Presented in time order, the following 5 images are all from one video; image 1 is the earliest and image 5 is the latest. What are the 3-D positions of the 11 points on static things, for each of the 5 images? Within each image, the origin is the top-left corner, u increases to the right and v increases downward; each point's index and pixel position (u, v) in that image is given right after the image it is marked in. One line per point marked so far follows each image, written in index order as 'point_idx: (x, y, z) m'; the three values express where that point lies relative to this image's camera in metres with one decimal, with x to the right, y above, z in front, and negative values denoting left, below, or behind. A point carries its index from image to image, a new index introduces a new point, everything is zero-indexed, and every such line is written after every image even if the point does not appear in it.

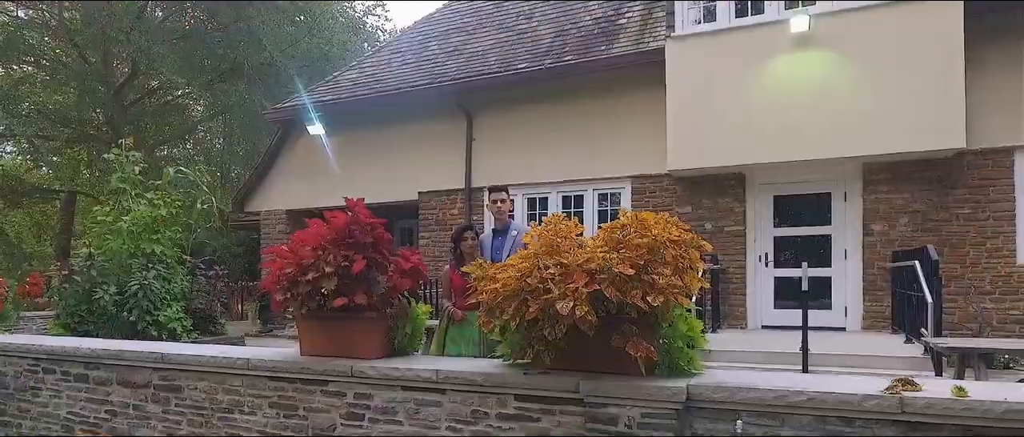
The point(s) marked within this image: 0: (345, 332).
0: (-0.9, -0.6, +3.7) m
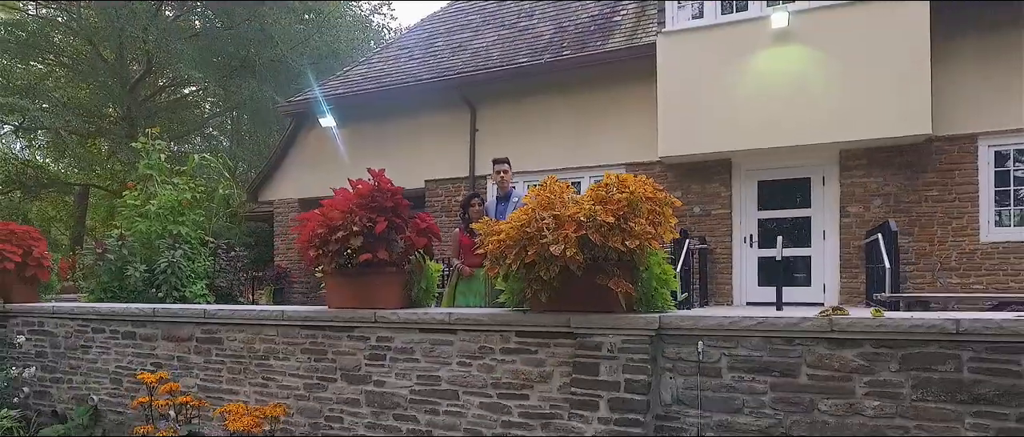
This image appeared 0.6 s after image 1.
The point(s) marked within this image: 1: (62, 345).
0: (-0.9, -0.4, +4.2) m
1: (-3.8, -1.1, +5.7) m
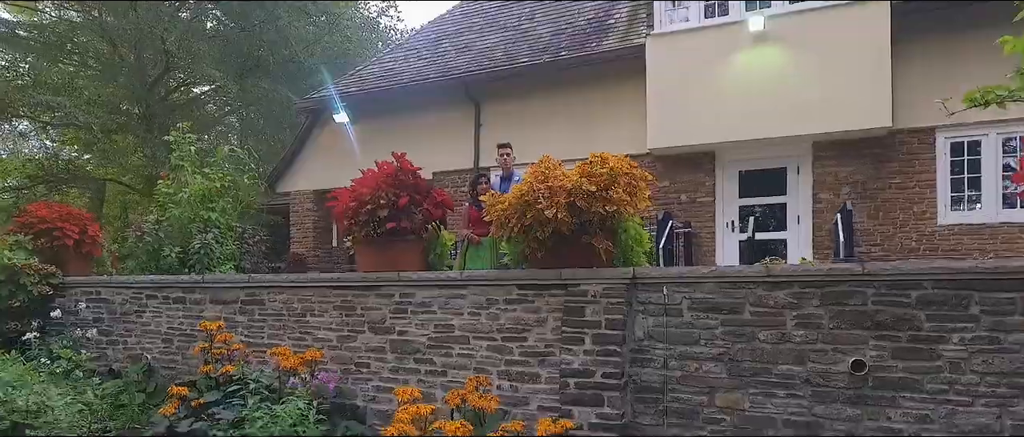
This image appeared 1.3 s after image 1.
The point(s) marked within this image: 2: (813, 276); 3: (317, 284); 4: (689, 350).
0: (-0.9, -0.2, +5.0) m
1: (-3.7, -0.9, +6.5) m
2: (+1.6, -0.3, +3.6) m
3: (-1.5, -0.5, +5.3) m
4: (+1.0, -0.8, +4.0) m
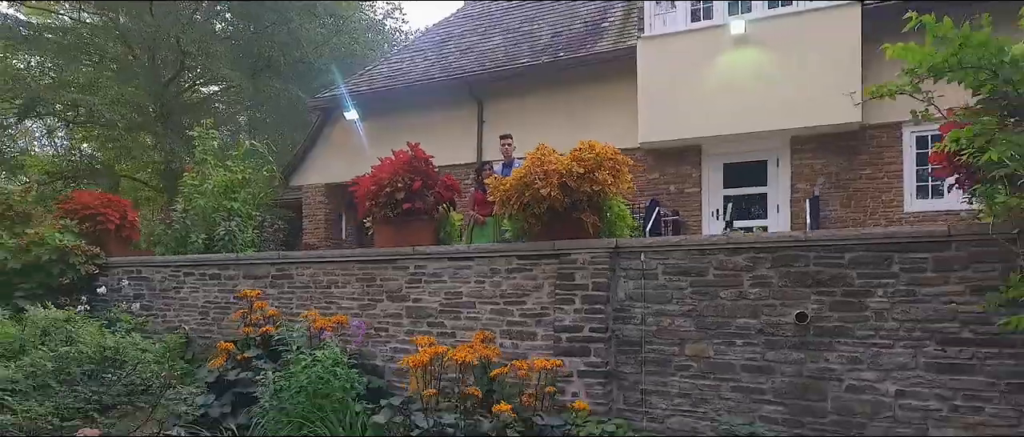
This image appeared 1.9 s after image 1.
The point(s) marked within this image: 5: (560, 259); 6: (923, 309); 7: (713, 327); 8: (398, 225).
0: (-0.9, -0.1, +5.7) m
1: (-3.7, -0.7, +7.2) m
2: (+1.6, -0.1, +4.3) m
3: (-1.5, -0.3, +6.0) m
4: (+1.0, -0.6, +4.7) m
5: (+0.3, -0.3, +4.9) m
6: (+2.4, -0.5, +3.9) m
7: (+1.3, -0.7, +4.5) m
8: (-1.0, -0.1, +5.7) m
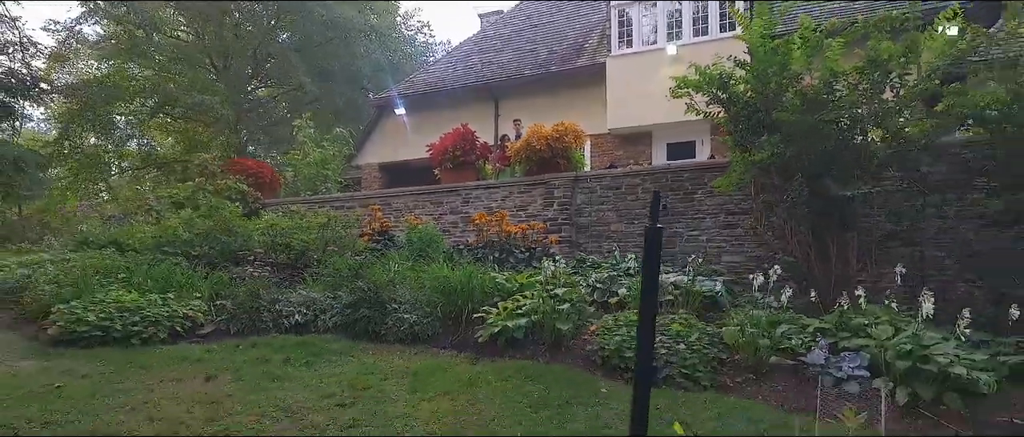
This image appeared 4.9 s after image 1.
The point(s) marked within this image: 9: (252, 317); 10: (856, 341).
0: (-0.7, +0.7, +10.1) m
1: (-3.6, 0.0, +11.6) m
2: (+1.7, +0.6, +8.7) m
3: (-1.4, +0.4, +10.4) m
4: (+1.1, +0.2, +9.0) m
5: (+0.5, +0.5, +9.3) m
6: (+2.5, +0.2, +8.3) m
7: (+1.4, 0.0, +8.8) m
8: (-0.8, +0.7, +10.1) m
9: (-2.3, -0.9, +6.1) m
10: (+2.4, -0.9, +4.7) m
